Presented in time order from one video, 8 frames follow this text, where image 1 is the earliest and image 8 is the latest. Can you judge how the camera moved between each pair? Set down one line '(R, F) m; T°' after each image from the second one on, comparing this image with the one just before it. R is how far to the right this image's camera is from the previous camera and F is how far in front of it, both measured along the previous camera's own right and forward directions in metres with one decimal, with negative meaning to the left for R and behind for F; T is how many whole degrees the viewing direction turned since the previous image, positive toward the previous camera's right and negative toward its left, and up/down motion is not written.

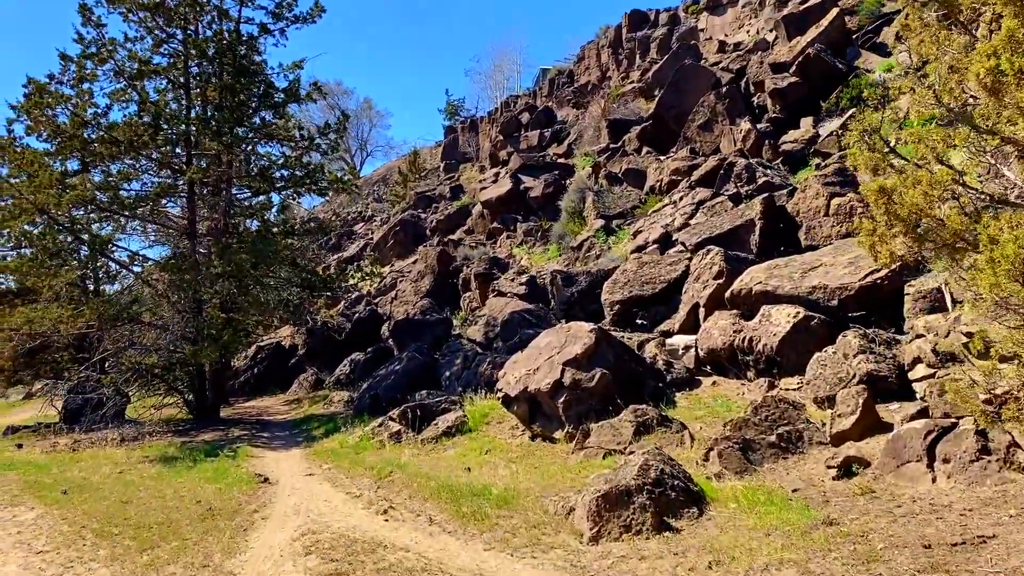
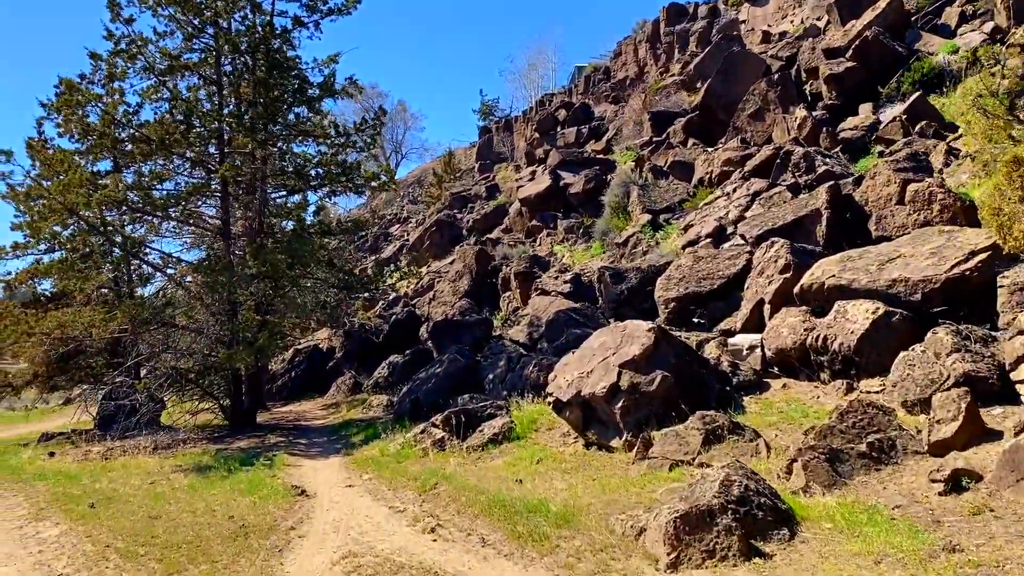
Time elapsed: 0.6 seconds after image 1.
(-0.2, +0.7) m; -2°
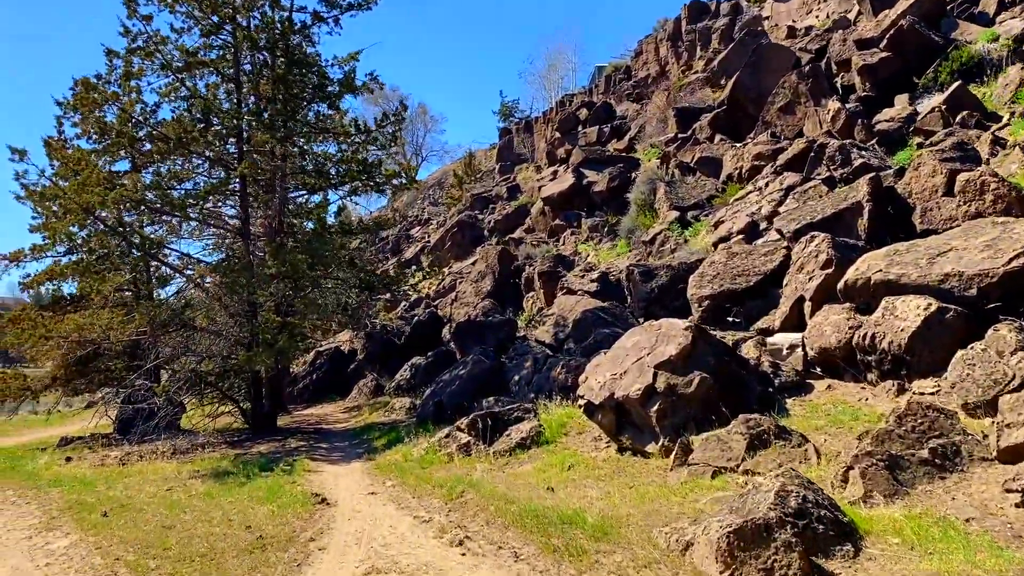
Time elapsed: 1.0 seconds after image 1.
(-0.1, +0.4) m; -1°
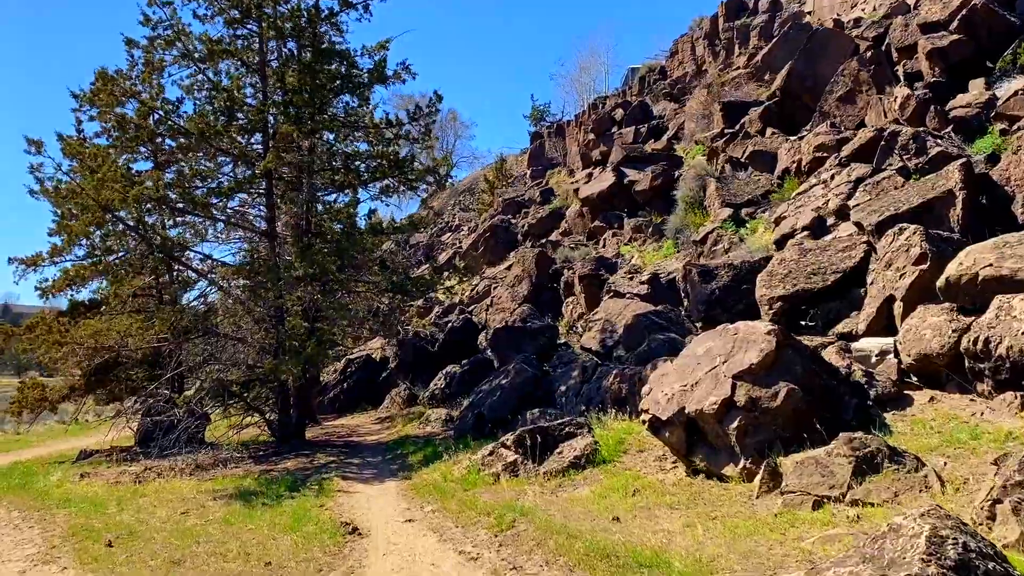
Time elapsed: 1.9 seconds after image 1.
(-0.2, +1.1) m; -2°
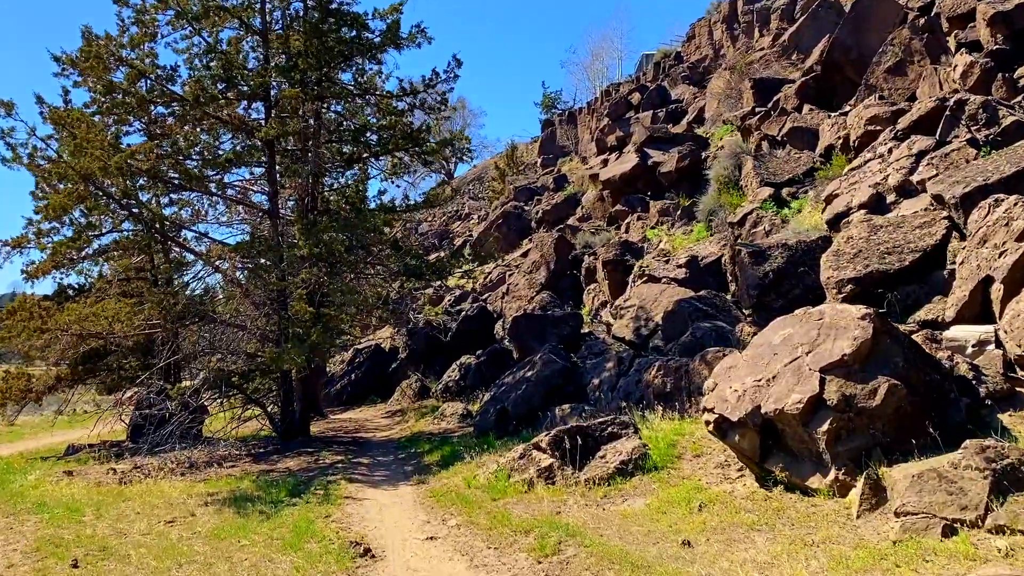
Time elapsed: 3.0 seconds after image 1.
(-0.3, +1.3) m; 0°
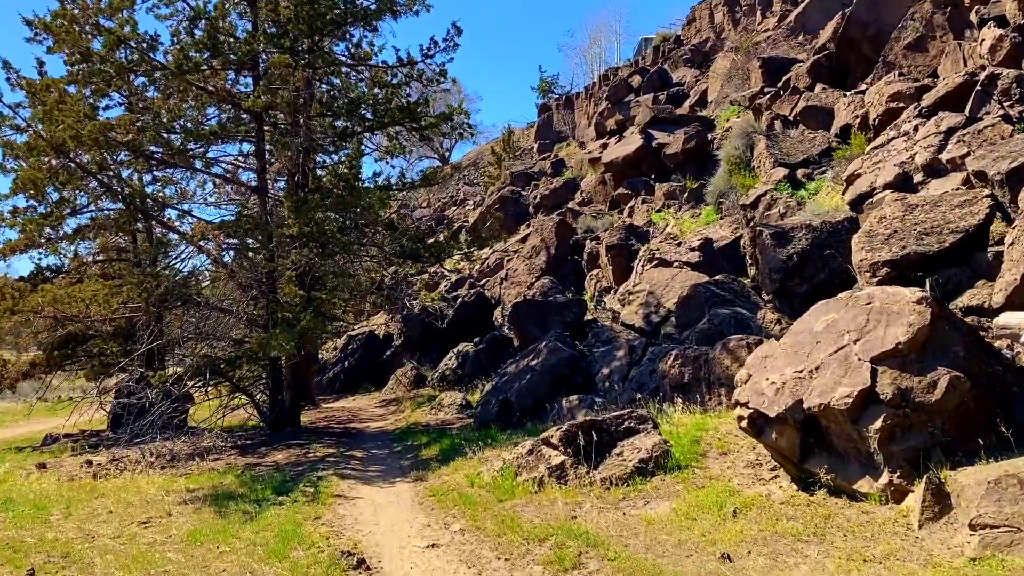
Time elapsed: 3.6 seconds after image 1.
(-0.1, +0.7) m; 0°
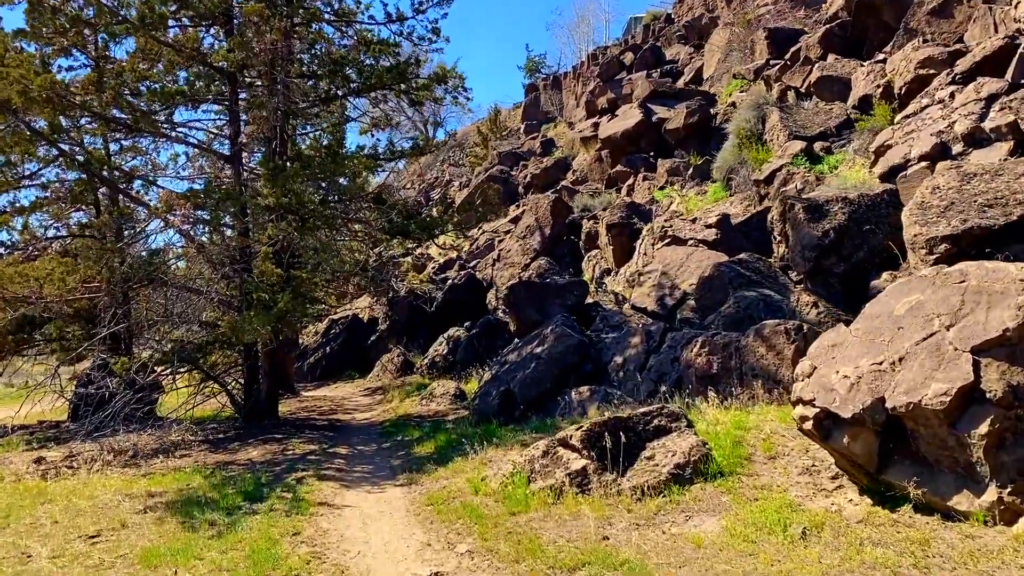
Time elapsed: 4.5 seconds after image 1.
(-0.2, +1.1) m; +1°
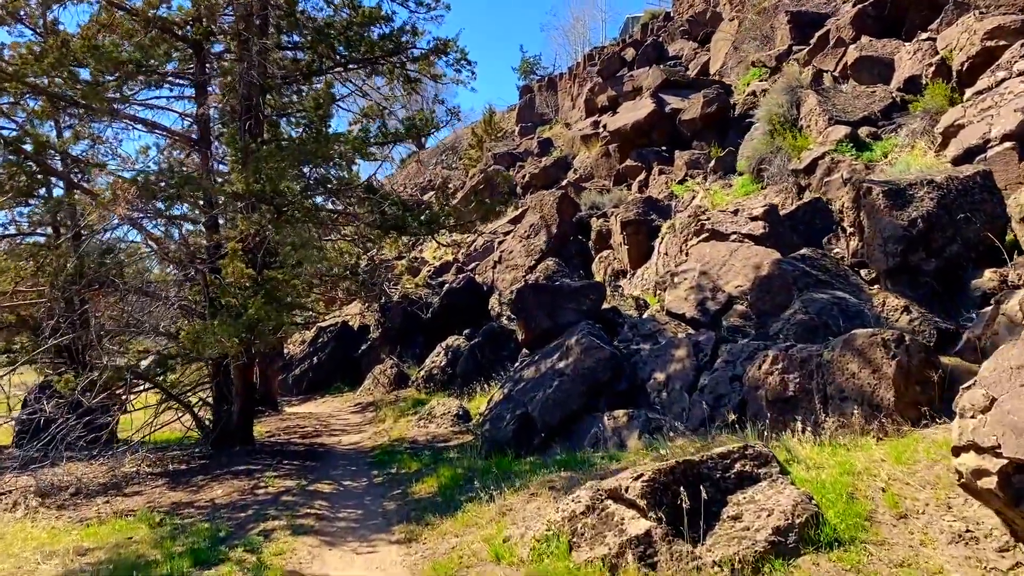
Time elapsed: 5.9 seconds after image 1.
(-0.2, +1.6) m; +1°
